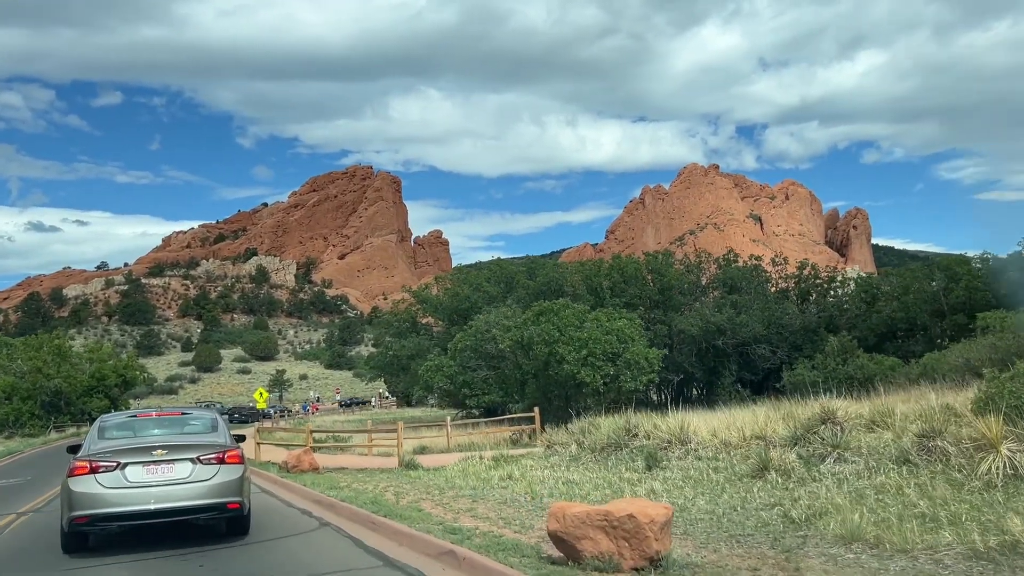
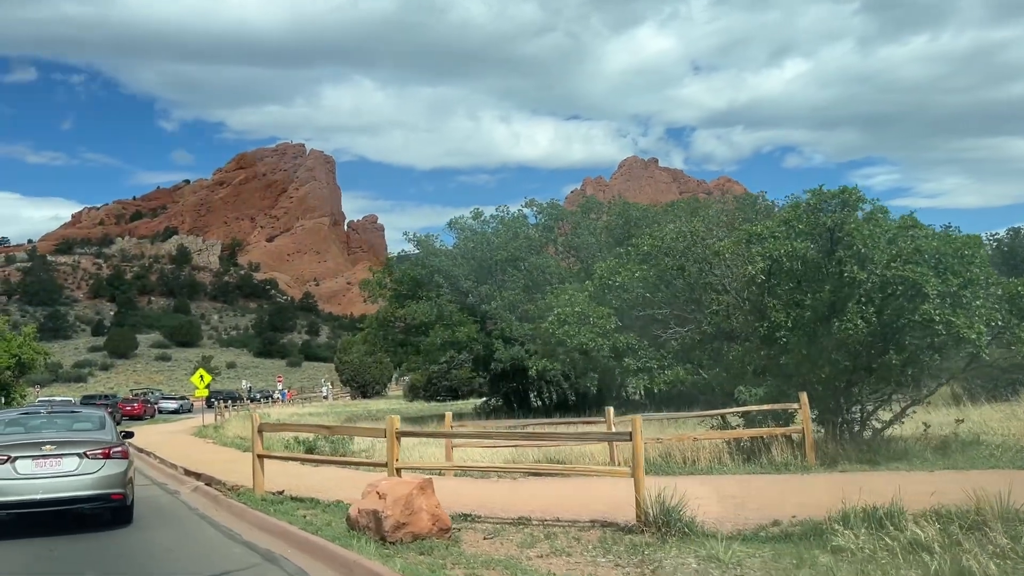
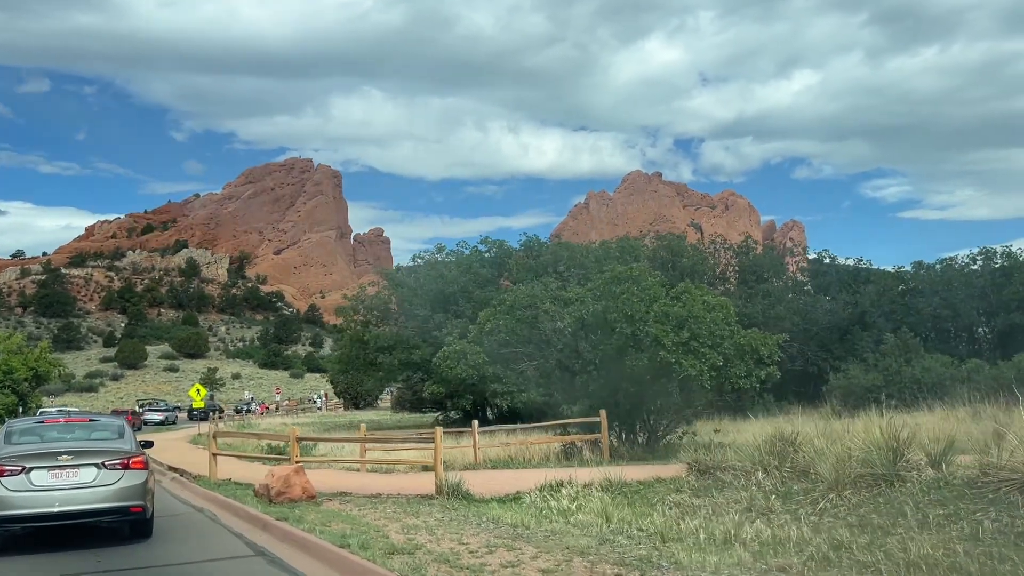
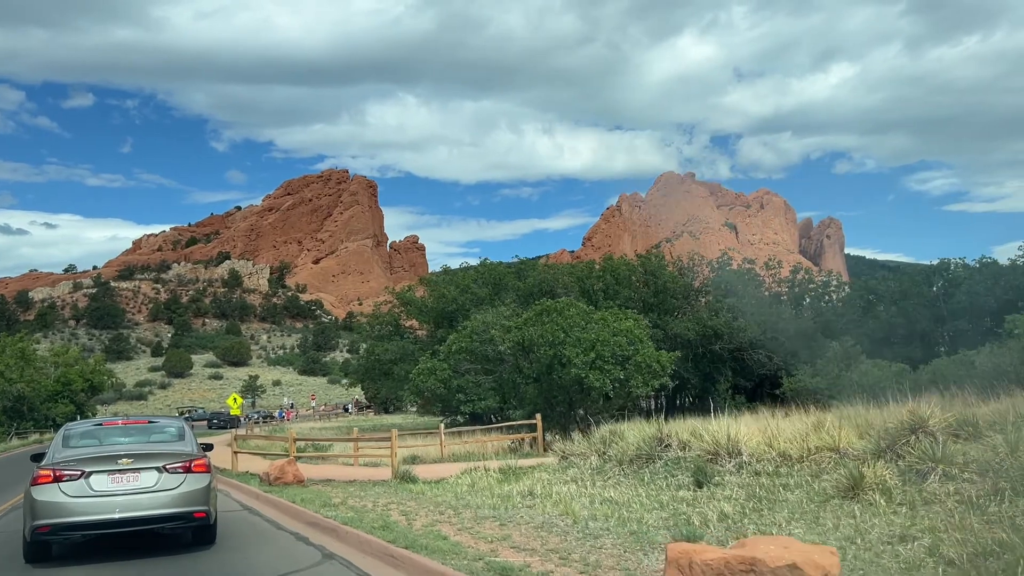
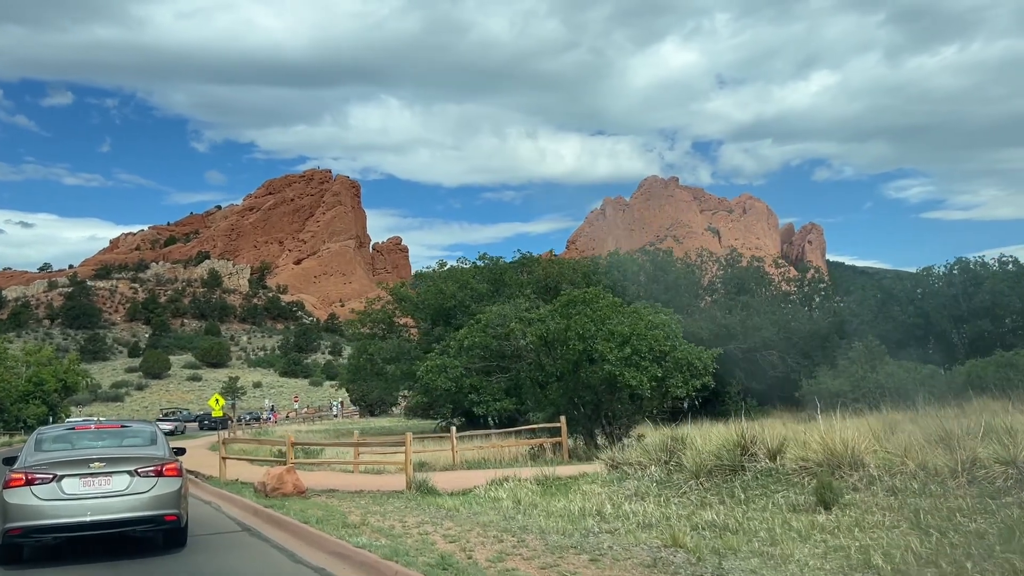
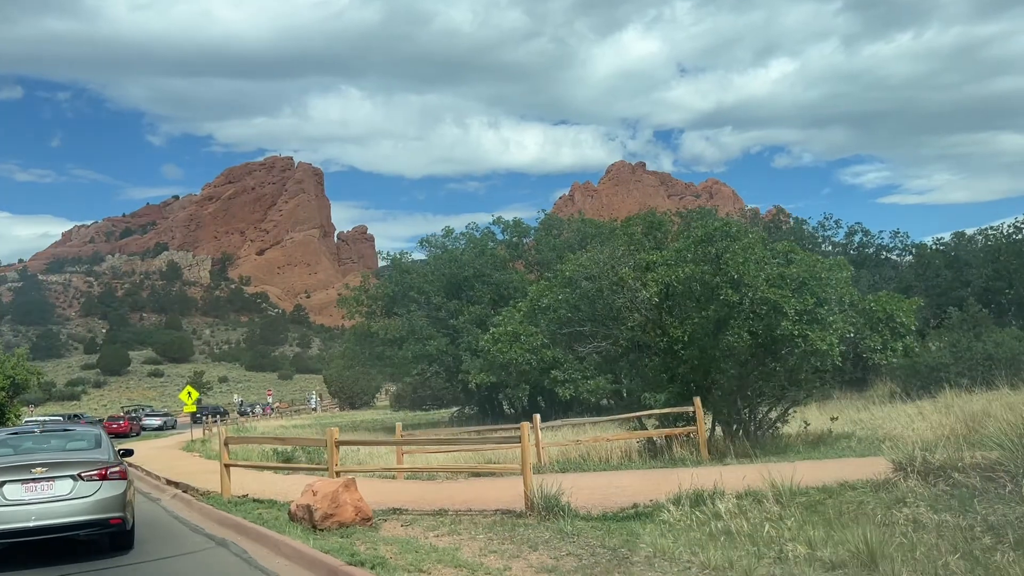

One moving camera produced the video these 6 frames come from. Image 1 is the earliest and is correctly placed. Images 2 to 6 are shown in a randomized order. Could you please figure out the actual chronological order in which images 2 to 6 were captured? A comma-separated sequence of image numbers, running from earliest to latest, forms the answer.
4, 5, 3, 6, 2
